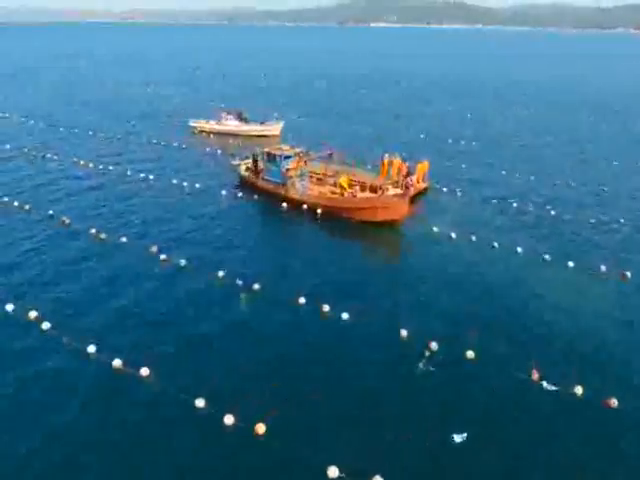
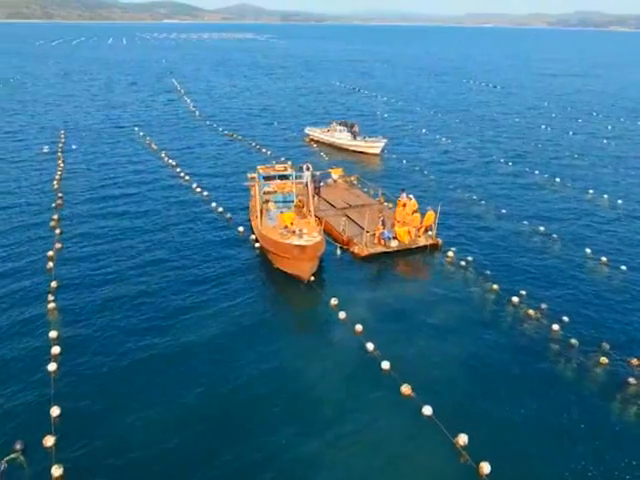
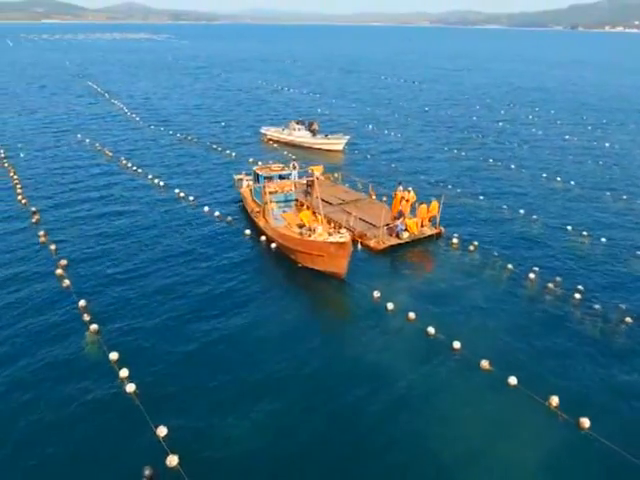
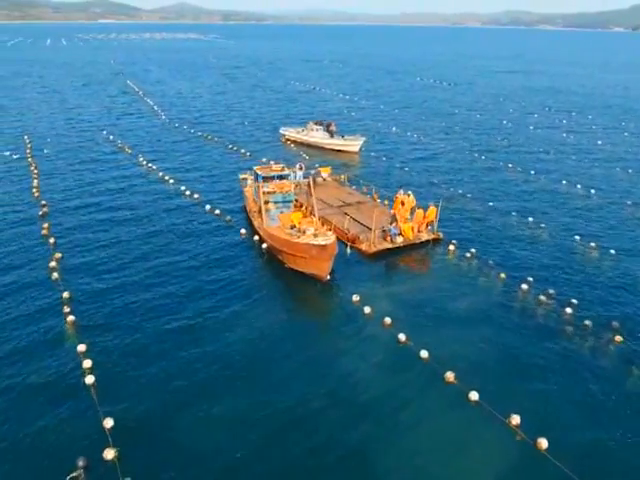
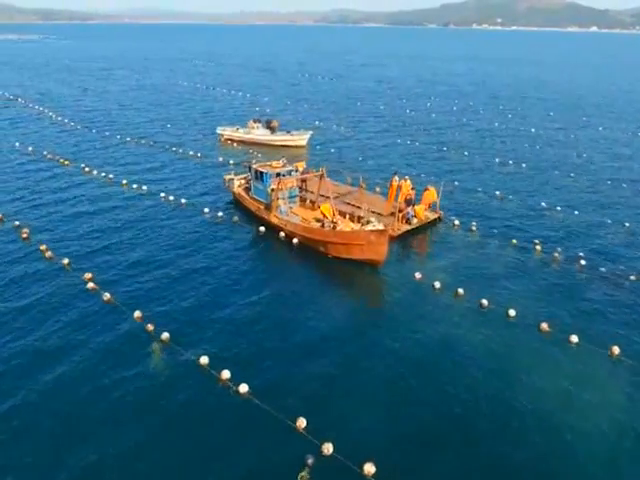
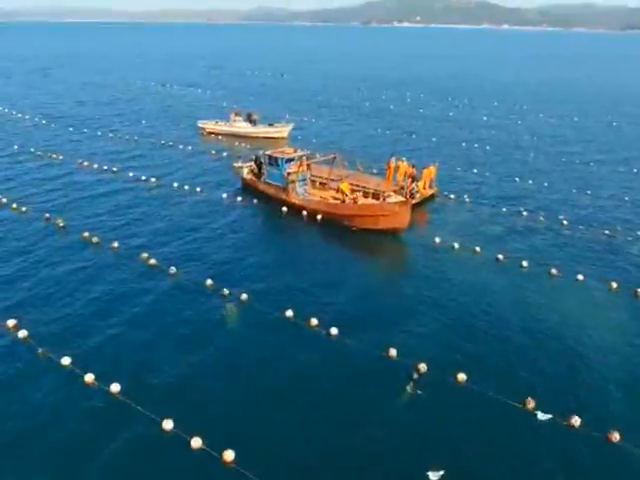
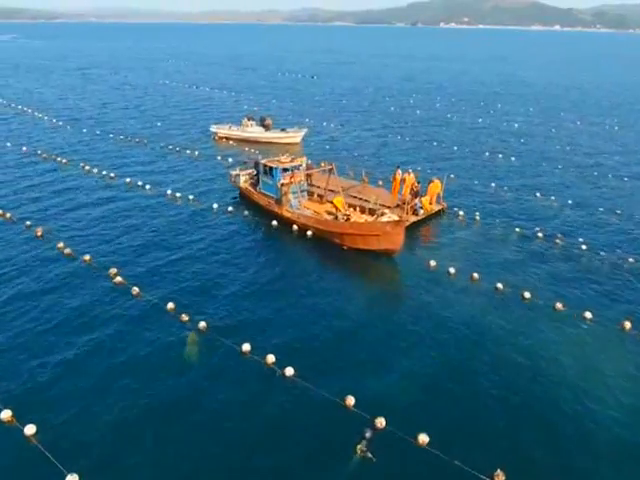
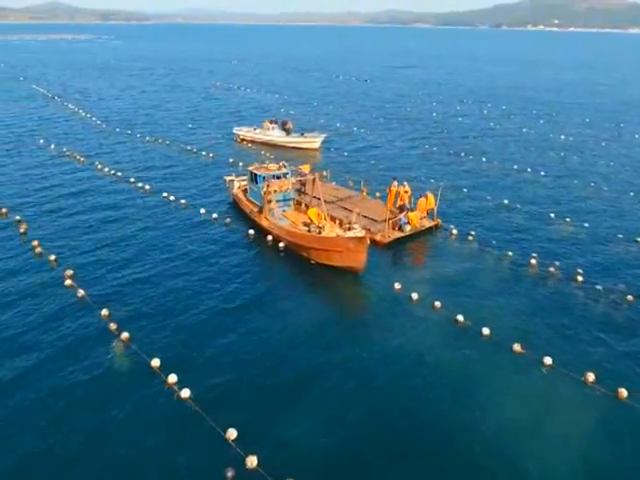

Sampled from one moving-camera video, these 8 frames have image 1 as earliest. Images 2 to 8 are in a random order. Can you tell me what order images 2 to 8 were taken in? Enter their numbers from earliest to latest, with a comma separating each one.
6, 7, 5, 8, 3, 4, 2
